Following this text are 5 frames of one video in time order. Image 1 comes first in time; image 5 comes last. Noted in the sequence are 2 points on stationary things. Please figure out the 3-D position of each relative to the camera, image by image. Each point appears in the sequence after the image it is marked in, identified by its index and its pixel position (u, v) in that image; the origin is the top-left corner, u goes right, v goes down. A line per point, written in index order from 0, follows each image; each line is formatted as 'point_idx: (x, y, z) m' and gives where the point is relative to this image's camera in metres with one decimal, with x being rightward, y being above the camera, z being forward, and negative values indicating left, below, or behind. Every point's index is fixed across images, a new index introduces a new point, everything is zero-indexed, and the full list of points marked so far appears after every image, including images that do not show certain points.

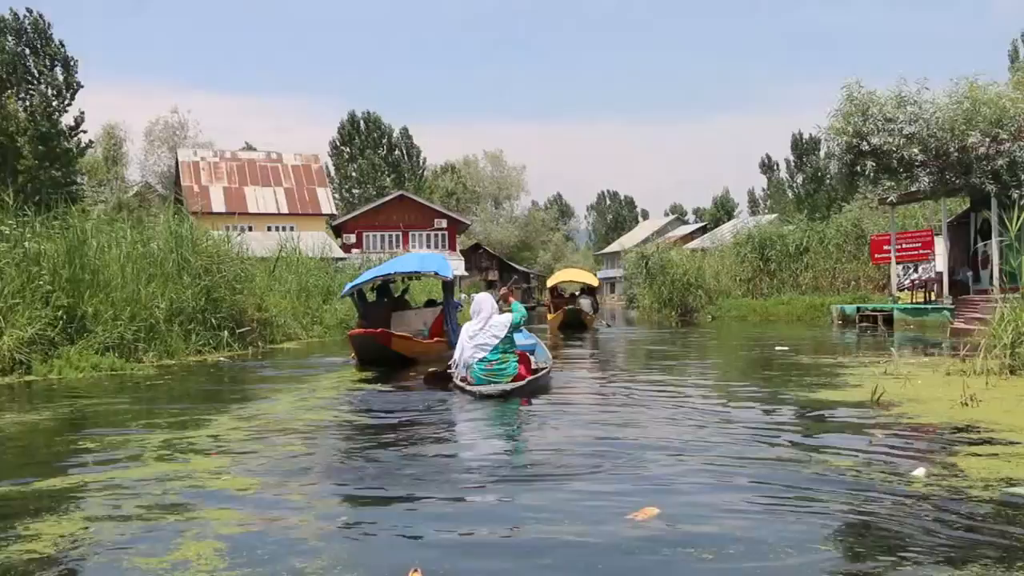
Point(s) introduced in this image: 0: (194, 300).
0: (-5.6, -0.2, +16.6) m
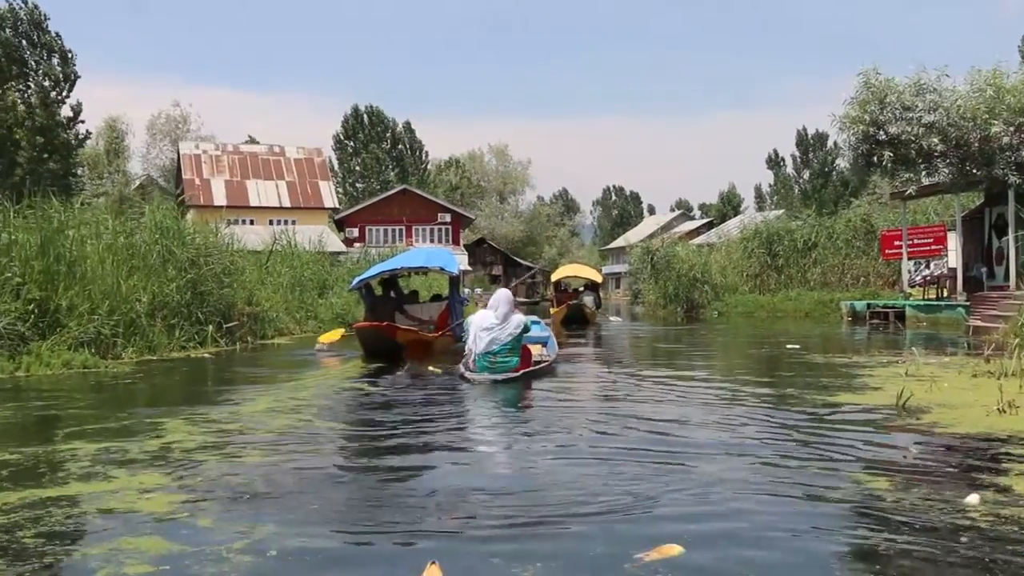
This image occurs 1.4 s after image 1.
0: (-5.7, -0.1, +15.9) m
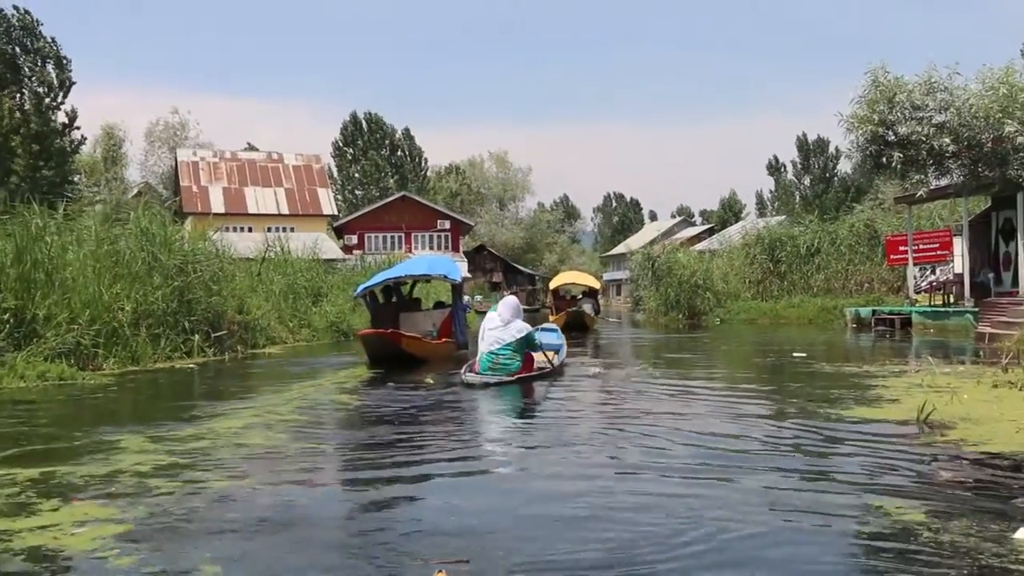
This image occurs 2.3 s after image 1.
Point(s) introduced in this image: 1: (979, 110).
0: (-5.7, -0.2, +15.4) m
1: (+8.6, +3.3, +17.3) m
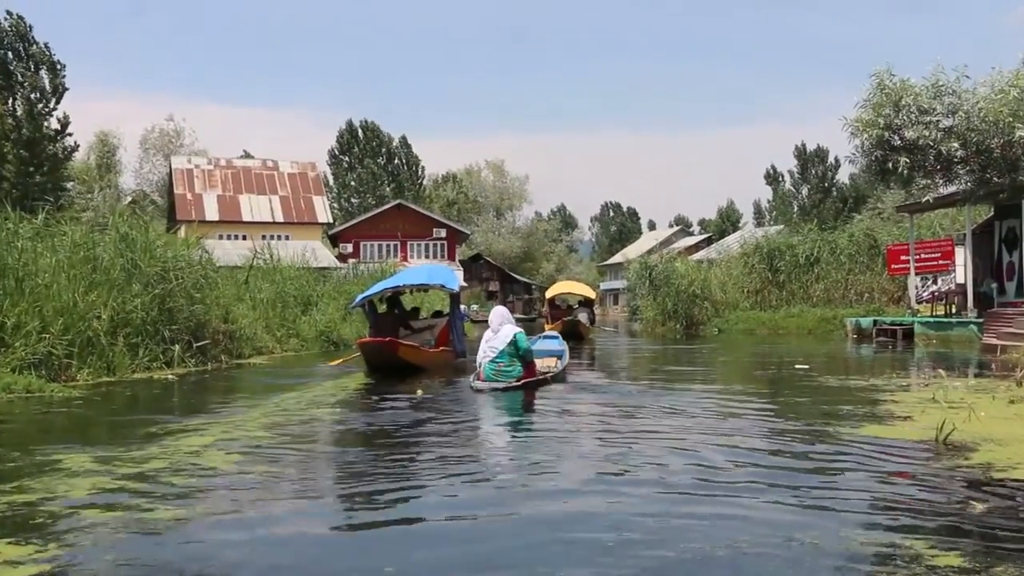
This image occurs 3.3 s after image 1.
0: (-5.8, -0.3, +14.8) m
1: (+8.5, +3.1, +16.8) m
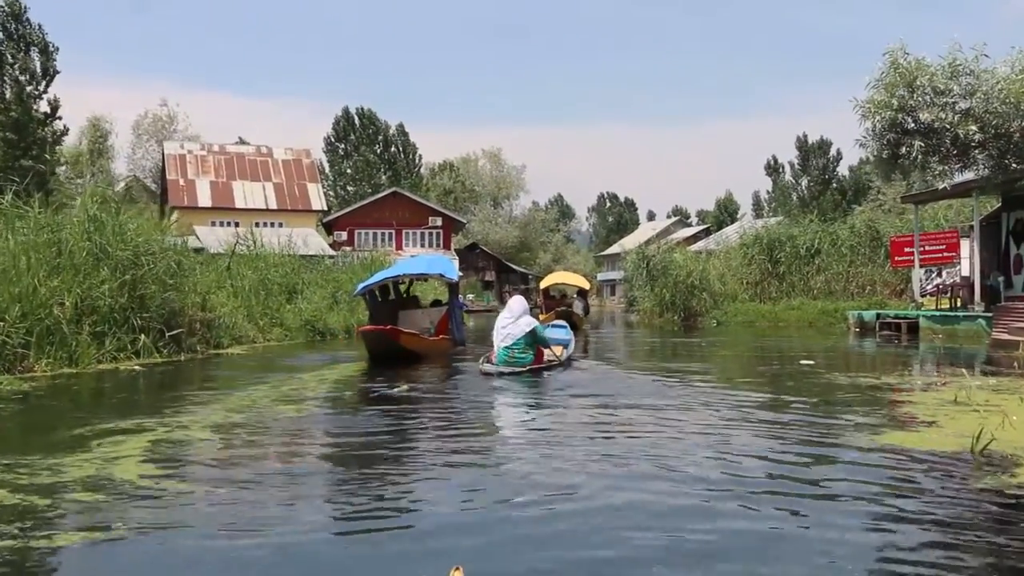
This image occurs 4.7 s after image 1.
0: (-6.0, -0.1, +14.0) m
1: (+8.4, +3.2, +16.0) m
